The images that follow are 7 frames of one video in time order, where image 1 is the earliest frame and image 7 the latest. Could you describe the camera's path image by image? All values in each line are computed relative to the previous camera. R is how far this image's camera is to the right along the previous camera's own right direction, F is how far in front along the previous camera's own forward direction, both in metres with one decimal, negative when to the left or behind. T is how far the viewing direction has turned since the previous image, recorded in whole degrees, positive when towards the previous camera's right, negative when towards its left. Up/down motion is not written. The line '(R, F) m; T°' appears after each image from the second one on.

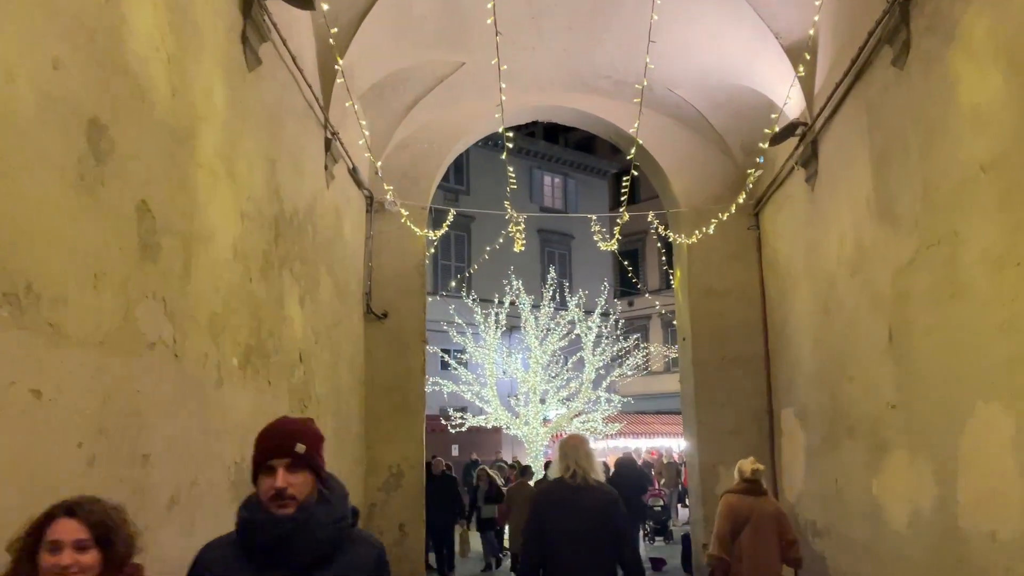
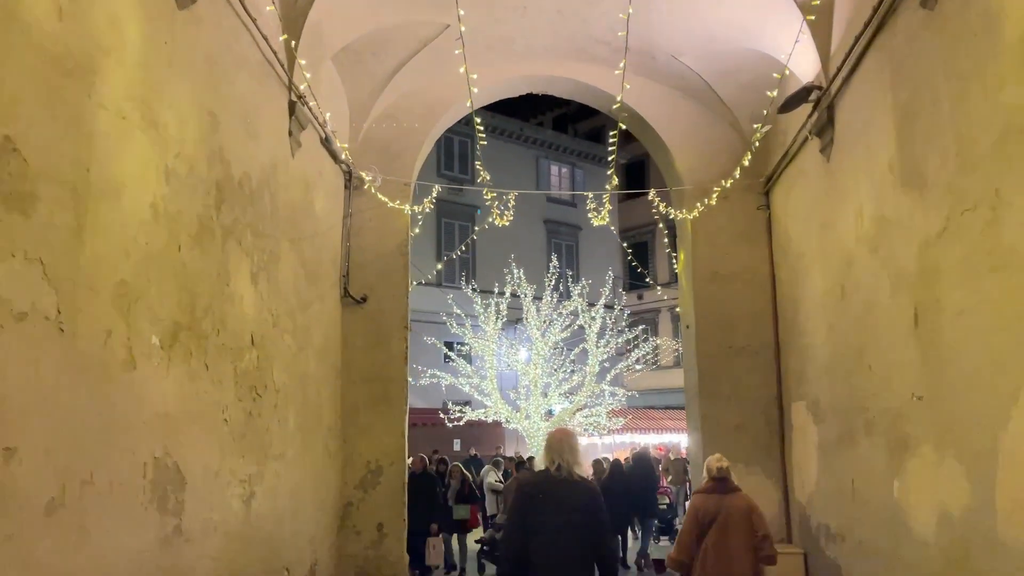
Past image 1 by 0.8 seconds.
(+0.2, +0.4) m; -1°
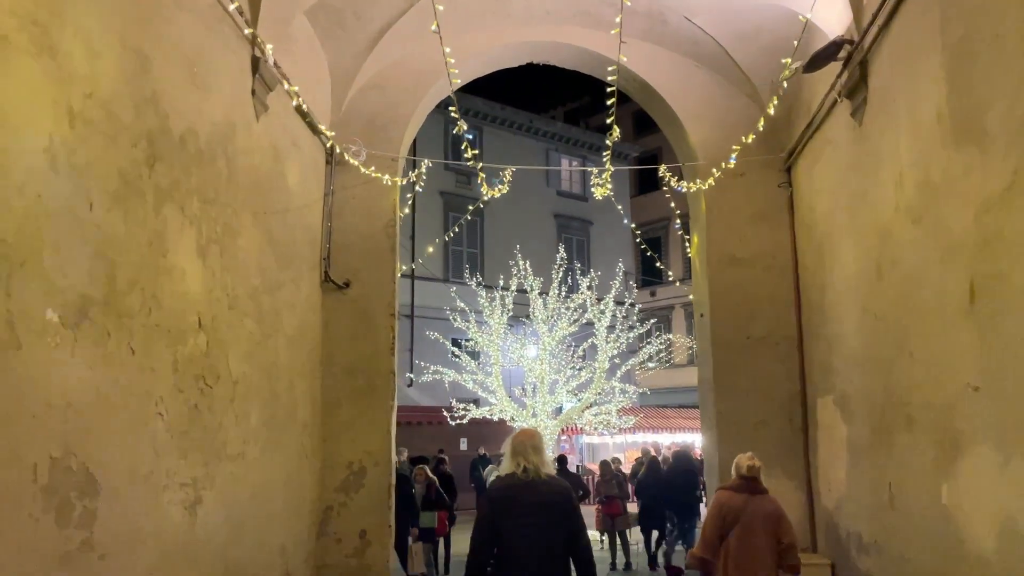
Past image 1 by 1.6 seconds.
(+0.1, +0.5) m; -1°
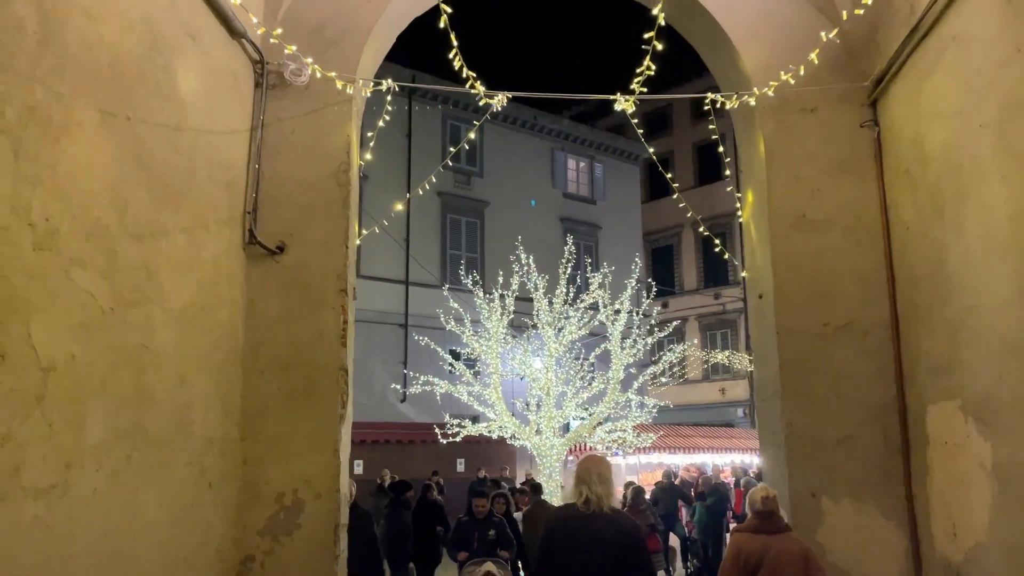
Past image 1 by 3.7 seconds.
(0.0, +1.3) m; 0°
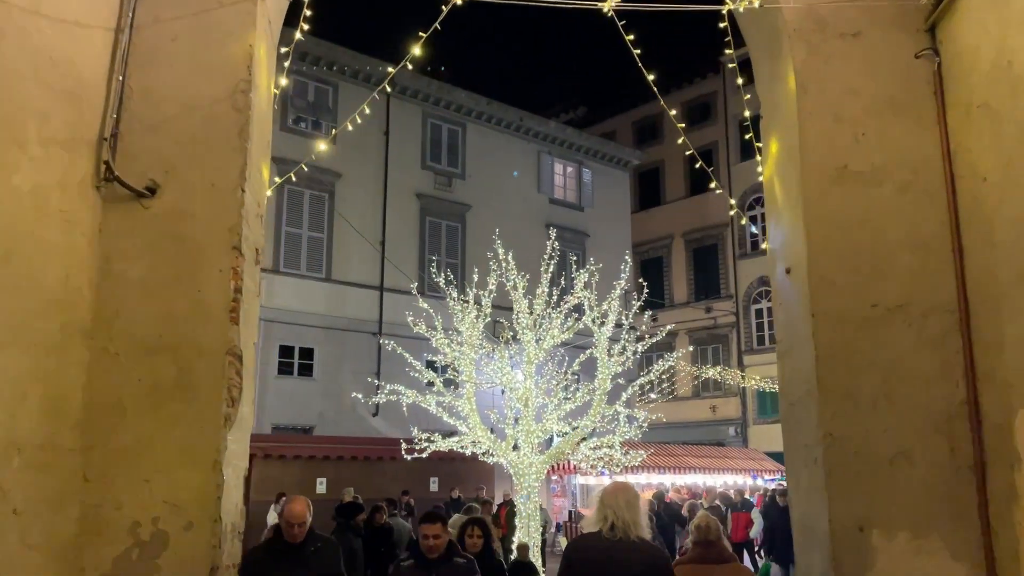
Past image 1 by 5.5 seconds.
(+0.1, +0.9) m; +1°
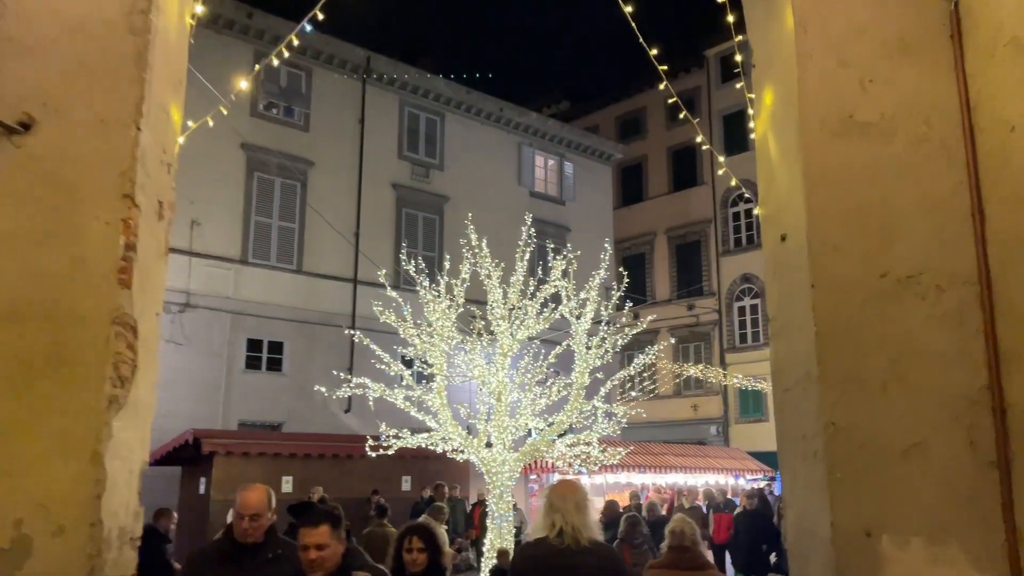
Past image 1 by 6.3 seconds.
(+0.1, +0.4) m; +1°
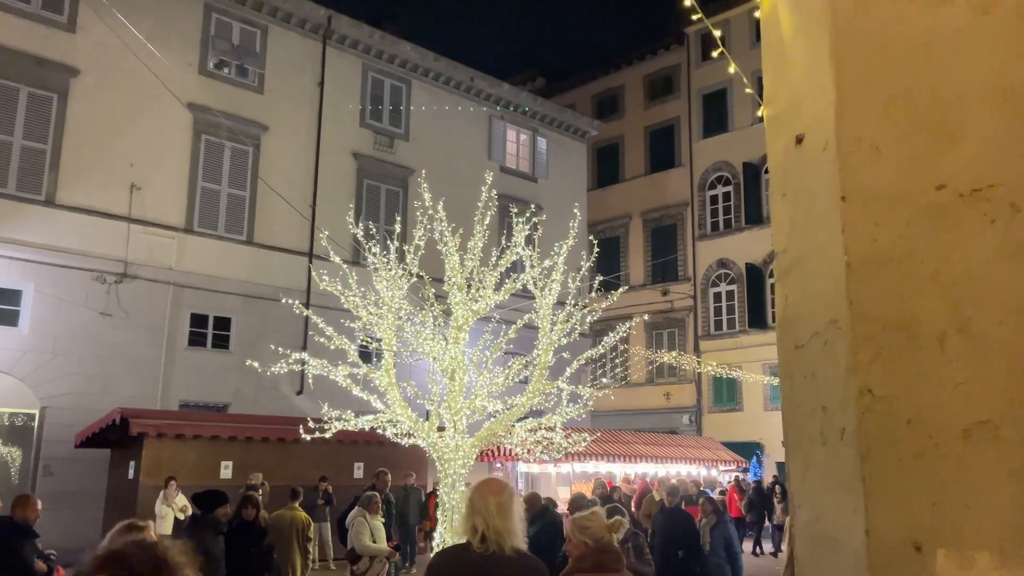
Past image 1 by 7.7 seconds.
(+0.2, +0.8) m; +2°
